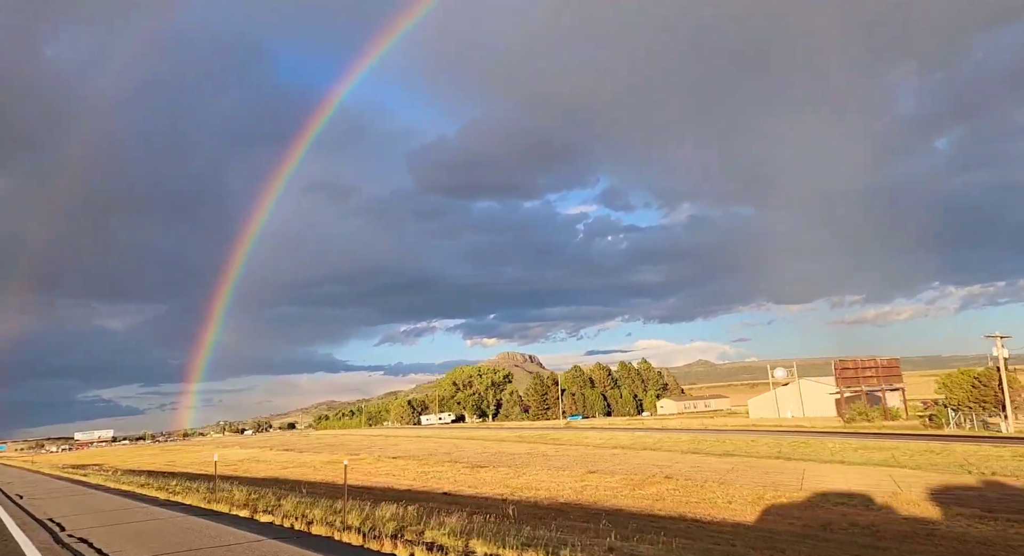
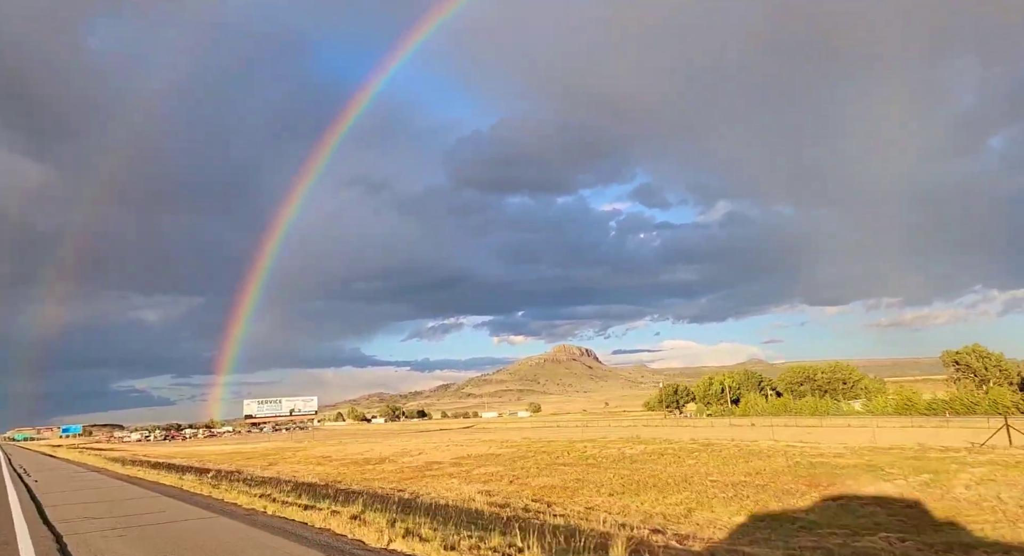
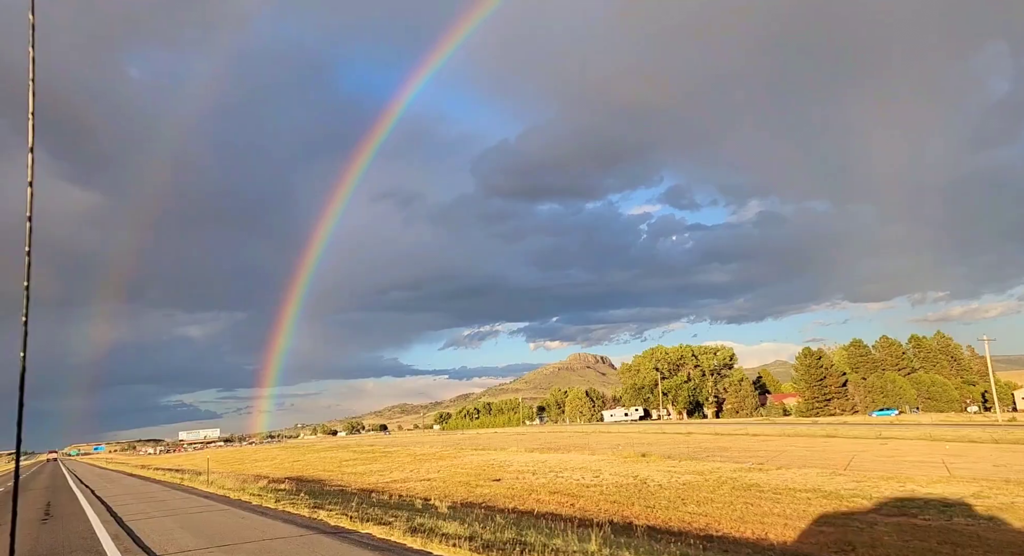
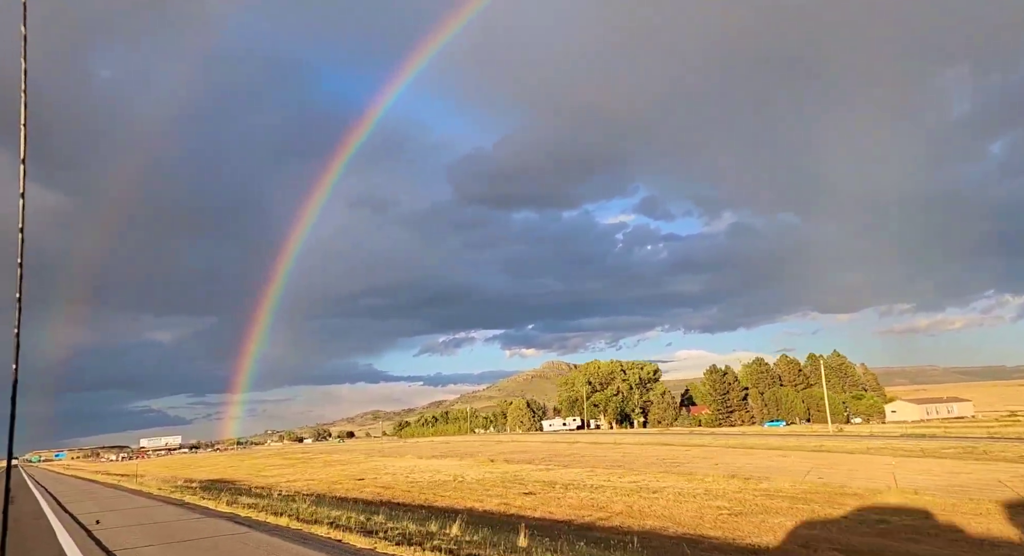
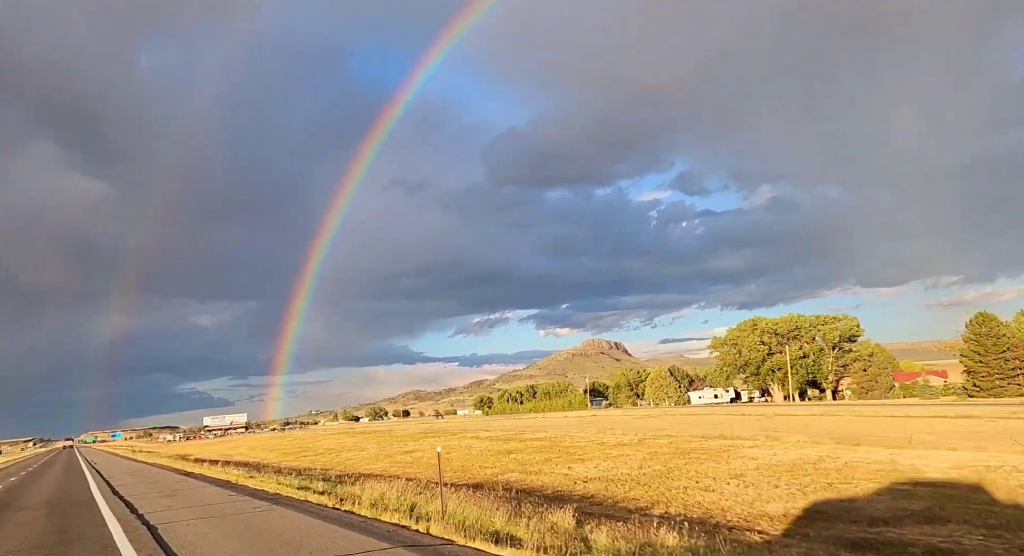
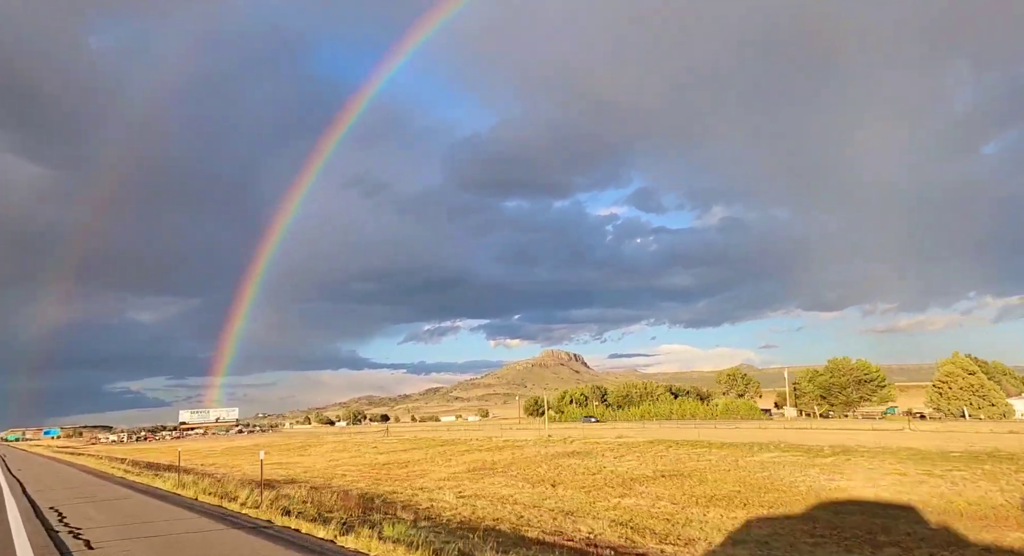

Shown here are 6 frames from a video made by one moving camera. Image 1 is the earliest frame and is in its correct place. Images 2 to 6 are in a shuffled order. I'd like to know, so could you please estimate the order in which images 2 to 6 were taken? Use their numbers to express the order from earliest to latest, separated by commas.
4, 3, 5, 6, 2
